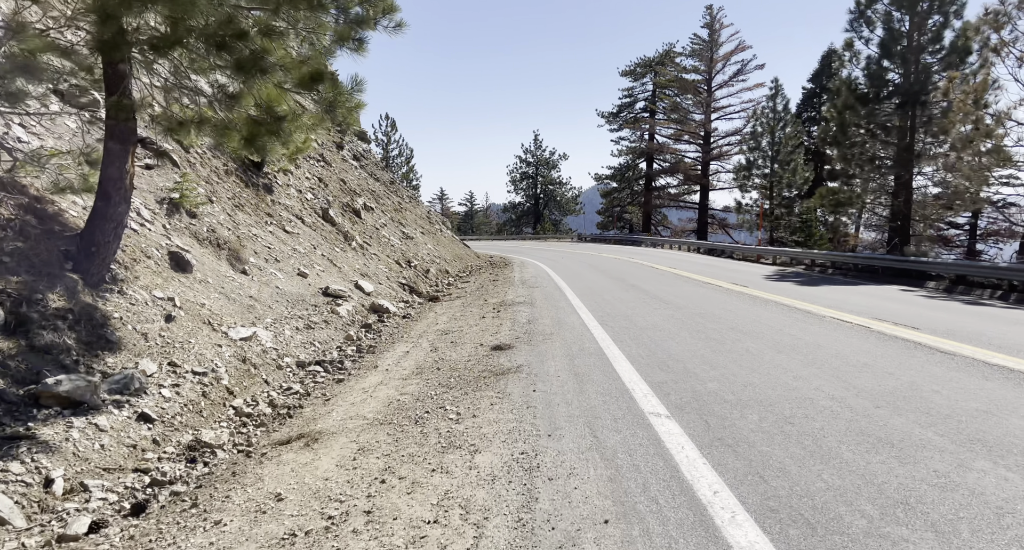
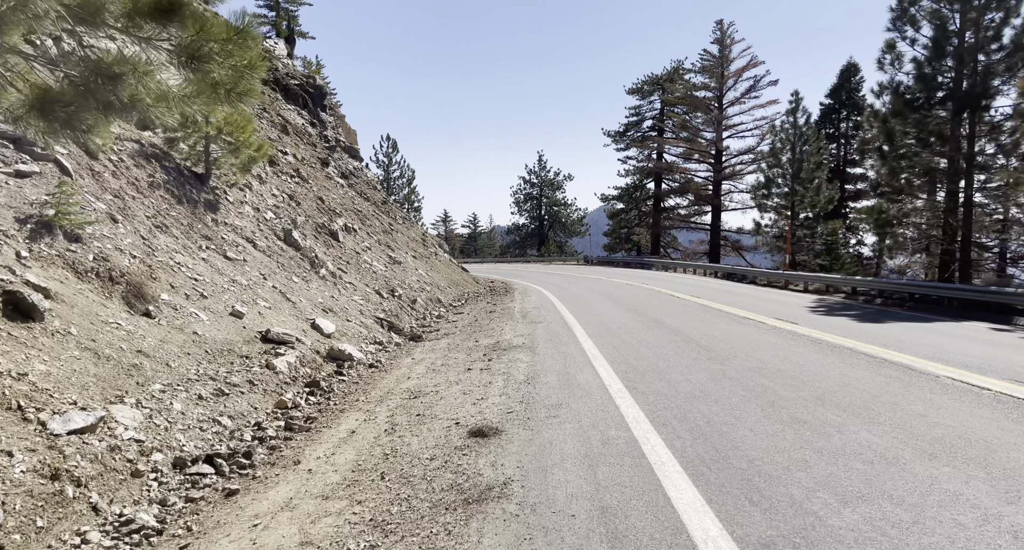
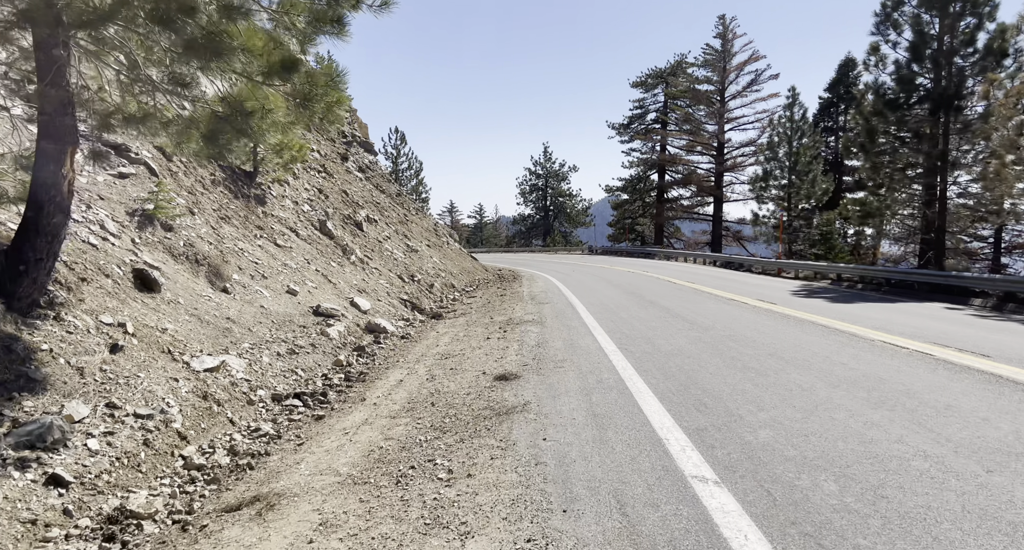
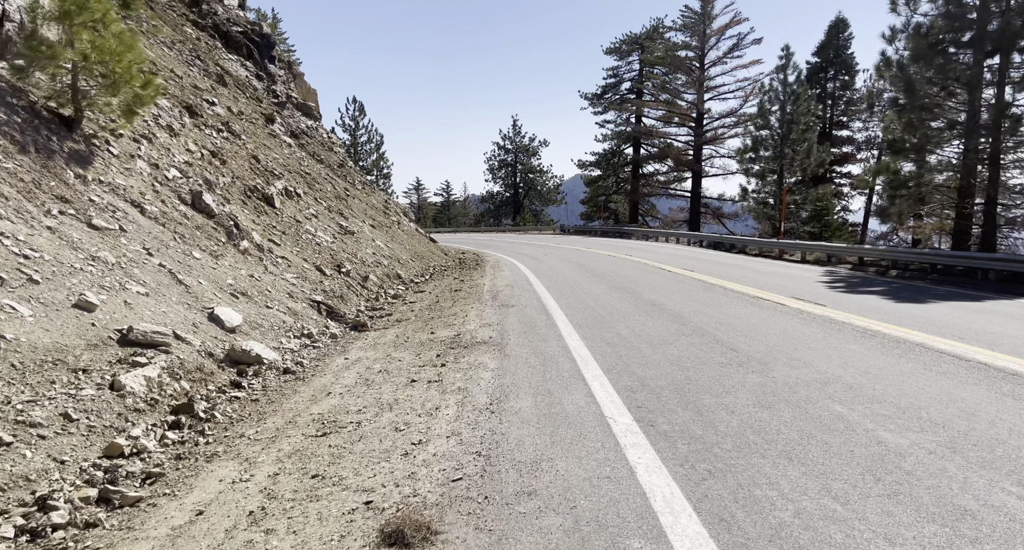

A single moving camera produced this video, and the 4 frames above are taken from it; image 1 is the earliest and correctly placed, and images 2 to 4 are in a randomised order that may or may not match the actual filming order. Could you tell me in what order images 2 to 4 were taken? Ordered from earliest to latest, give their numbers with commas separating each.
3, 2, 4
